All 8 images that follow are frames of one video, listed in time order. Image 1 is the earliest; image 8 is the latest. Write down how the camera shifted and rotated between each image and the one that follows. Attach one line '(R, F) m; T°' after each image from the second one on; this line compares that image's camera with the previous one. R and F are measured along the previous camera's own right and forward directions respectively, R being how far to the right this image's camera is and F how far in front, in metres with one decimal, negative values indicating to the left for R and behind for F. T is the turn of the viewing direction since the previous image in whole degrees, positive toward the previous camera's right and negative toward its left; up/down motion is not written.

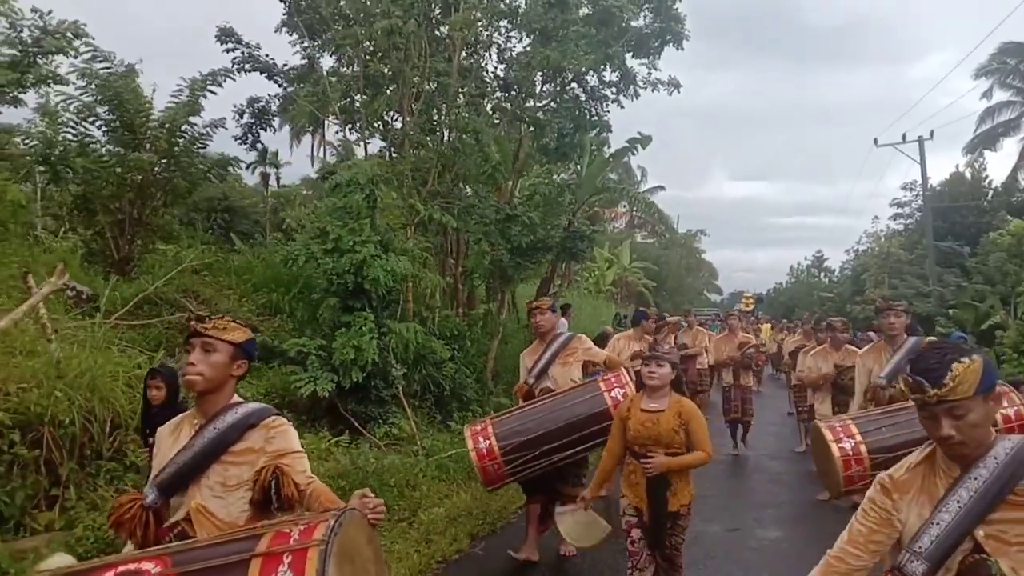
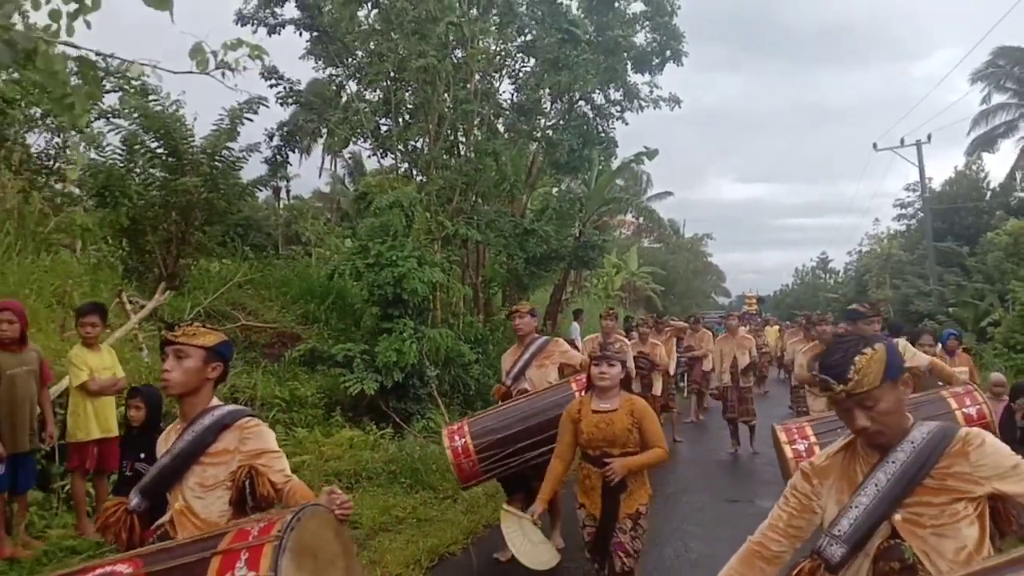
(-0.1, -0.8) m; -1°
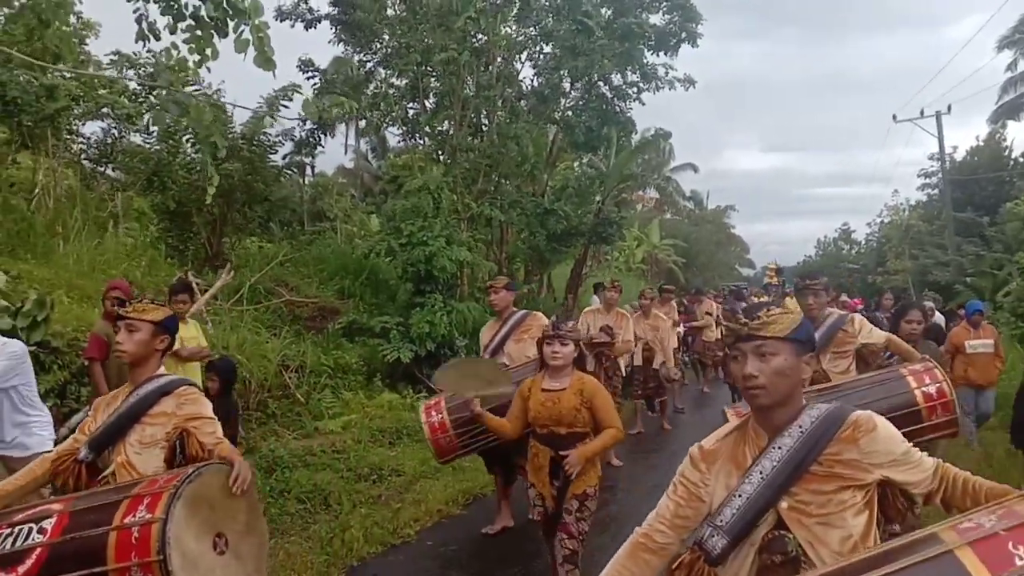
(0.0, -0.7) m; -2°
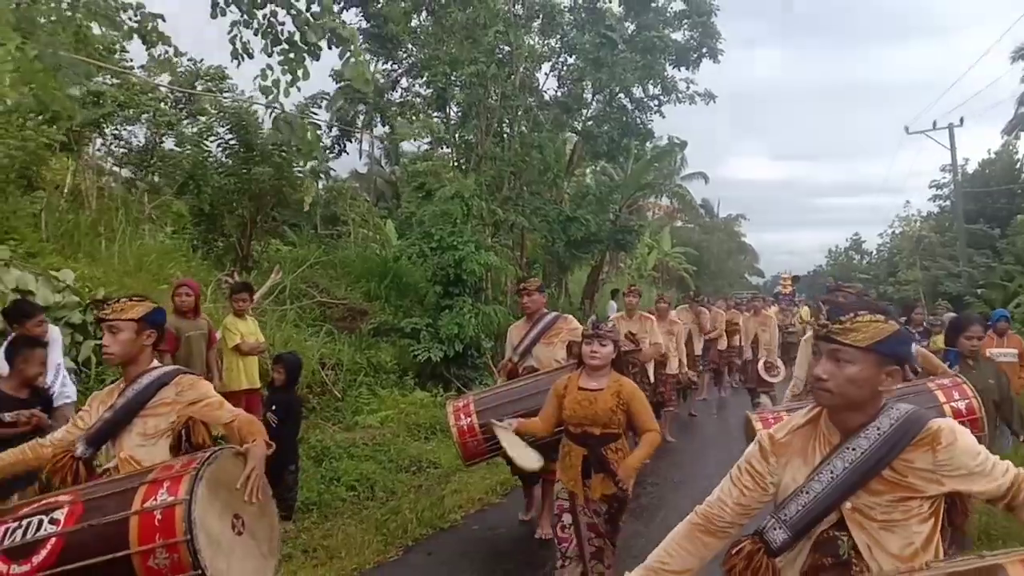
(-0.2, -0.3) m; -1°
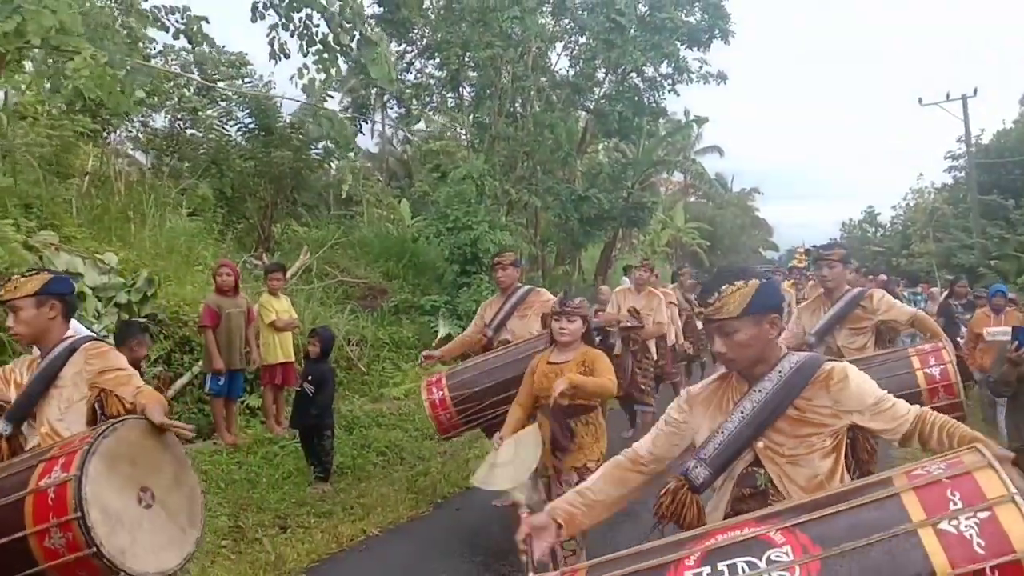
(0.0, -0.3) m; -1°
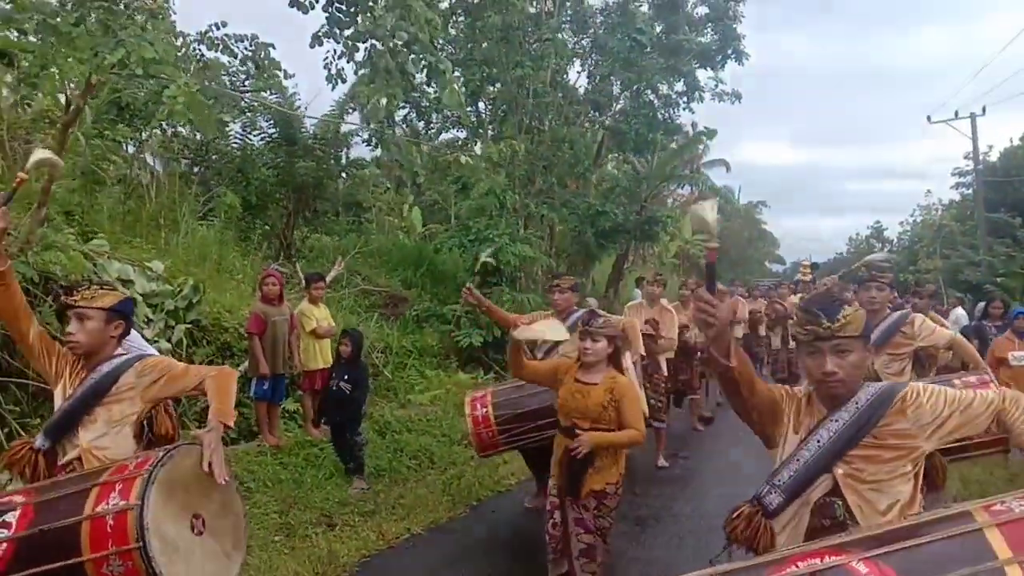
(-0.2, -0.3) m; 0°
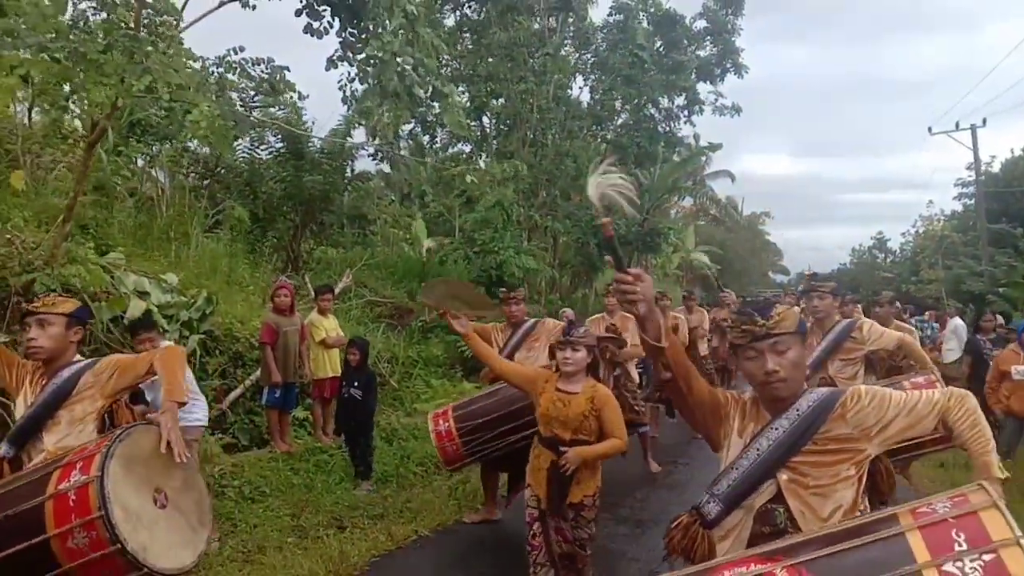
(0.0, -0.2) m; 0°
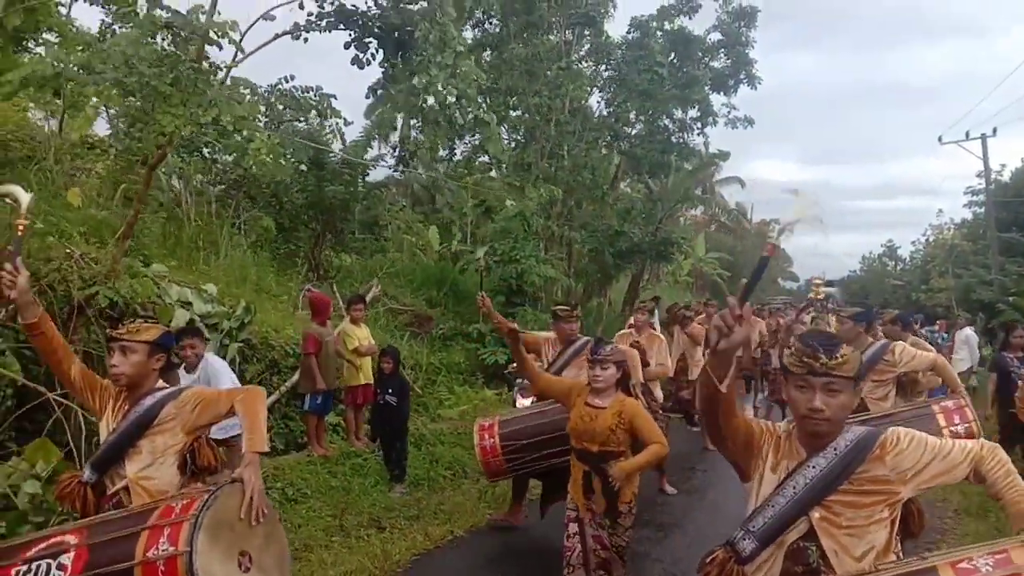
(-0.1, -0.3) m; -1°
